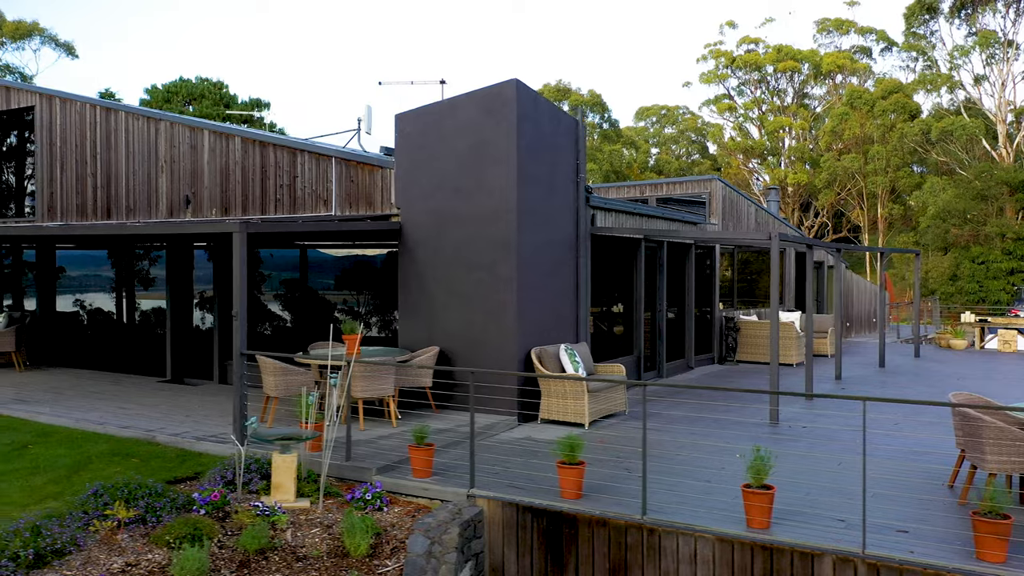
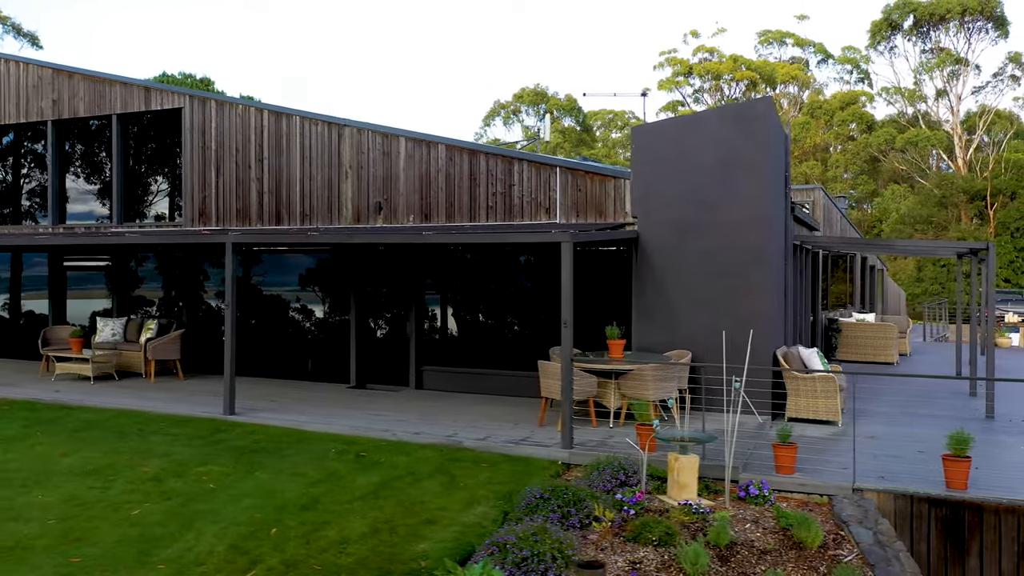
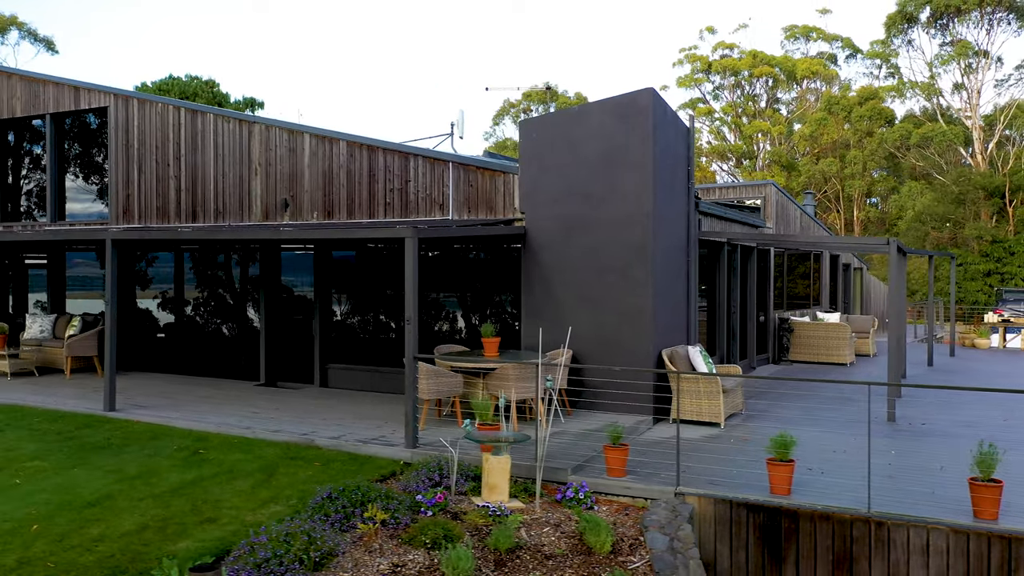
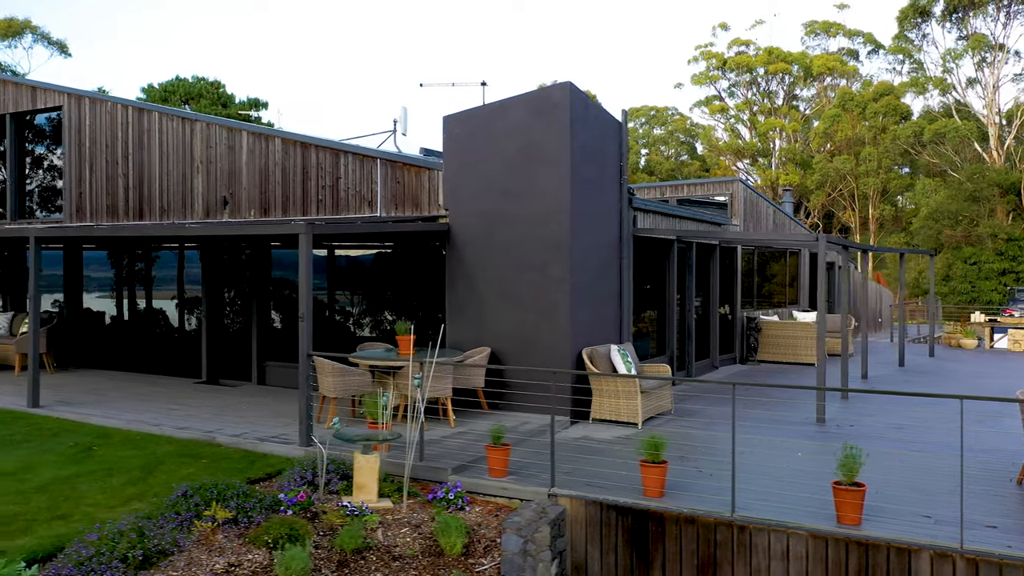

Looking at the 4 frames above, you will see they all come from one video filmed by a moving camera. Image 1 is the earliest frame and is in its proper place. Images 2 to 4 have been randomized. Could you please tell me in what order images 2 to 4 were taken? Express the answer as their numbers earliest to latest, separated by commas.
4, 3, 2
